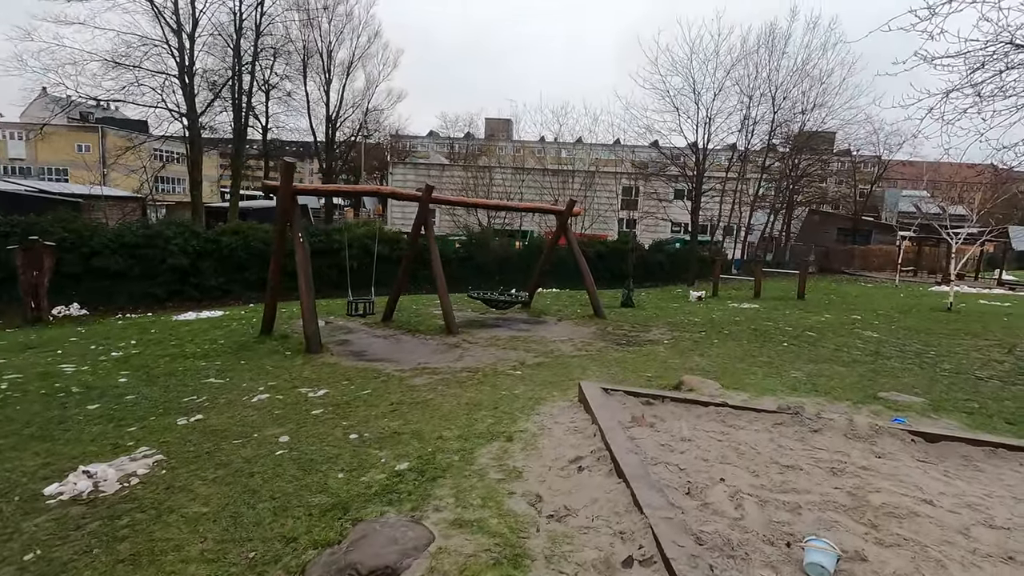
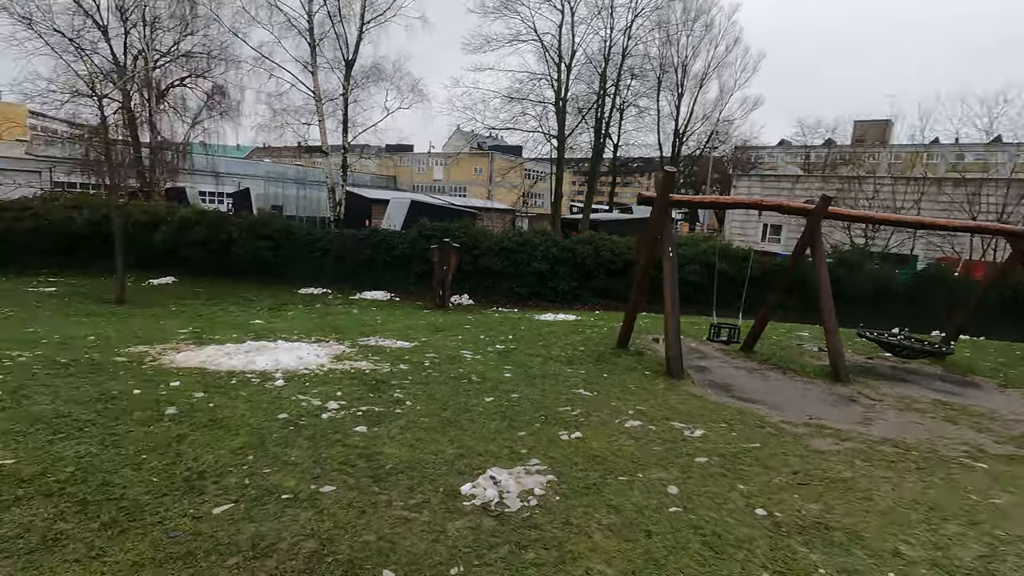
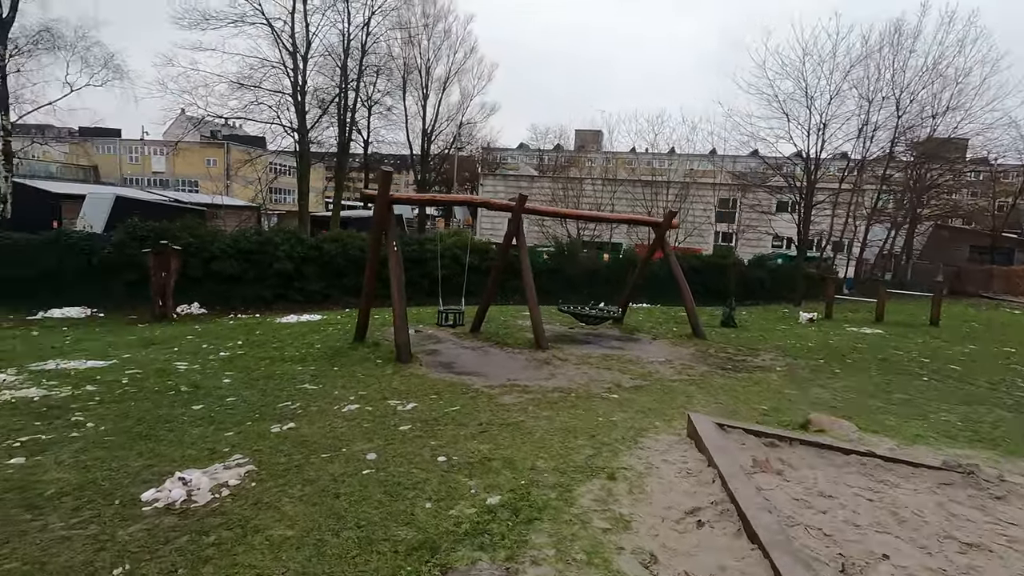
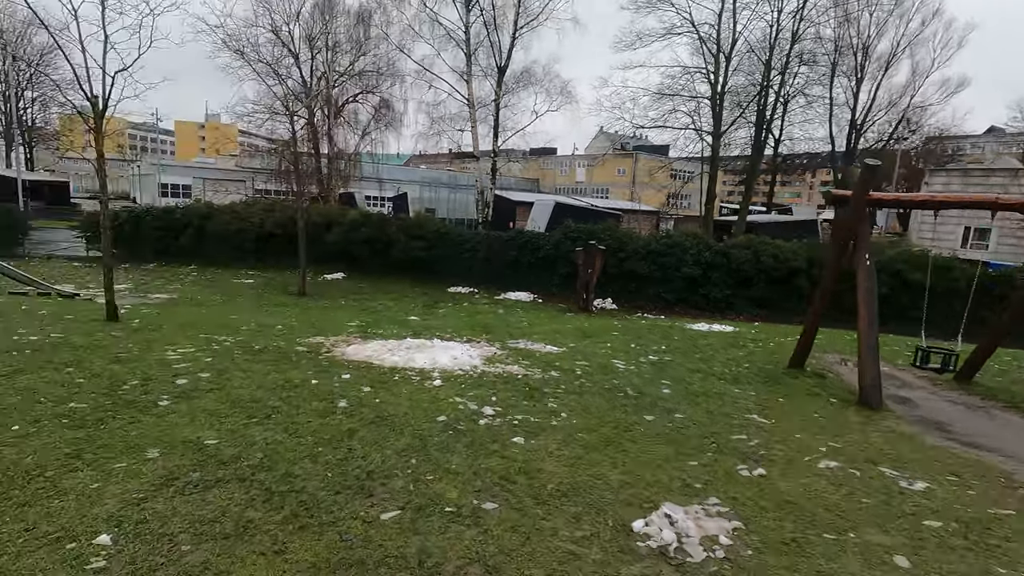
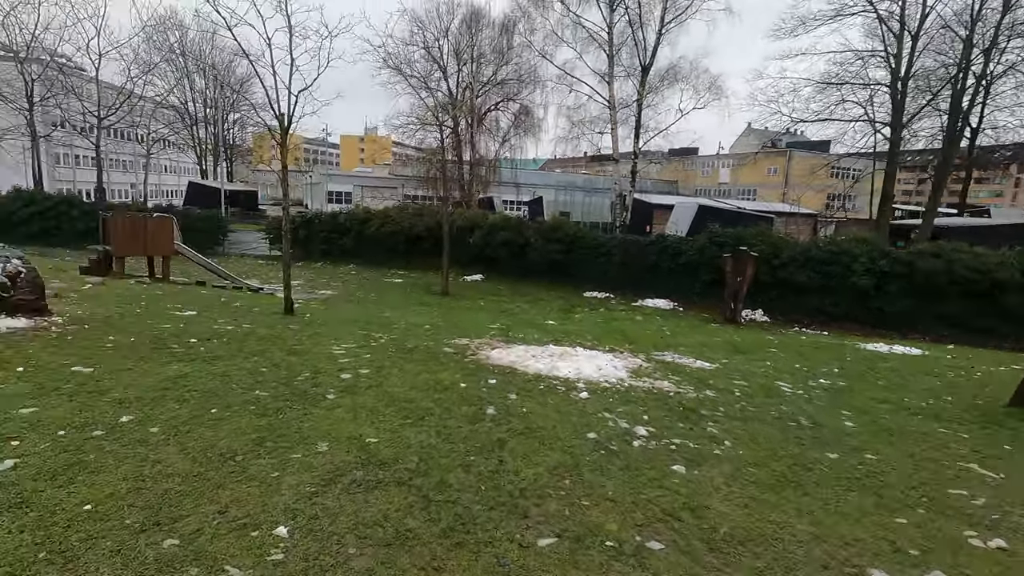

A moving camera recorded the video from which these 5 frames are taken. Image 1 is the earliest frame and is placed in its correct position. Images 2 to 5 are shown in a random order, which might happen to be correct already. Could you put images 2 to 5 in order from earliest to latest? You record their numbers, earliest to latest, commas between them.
3, 2, 4, 5
